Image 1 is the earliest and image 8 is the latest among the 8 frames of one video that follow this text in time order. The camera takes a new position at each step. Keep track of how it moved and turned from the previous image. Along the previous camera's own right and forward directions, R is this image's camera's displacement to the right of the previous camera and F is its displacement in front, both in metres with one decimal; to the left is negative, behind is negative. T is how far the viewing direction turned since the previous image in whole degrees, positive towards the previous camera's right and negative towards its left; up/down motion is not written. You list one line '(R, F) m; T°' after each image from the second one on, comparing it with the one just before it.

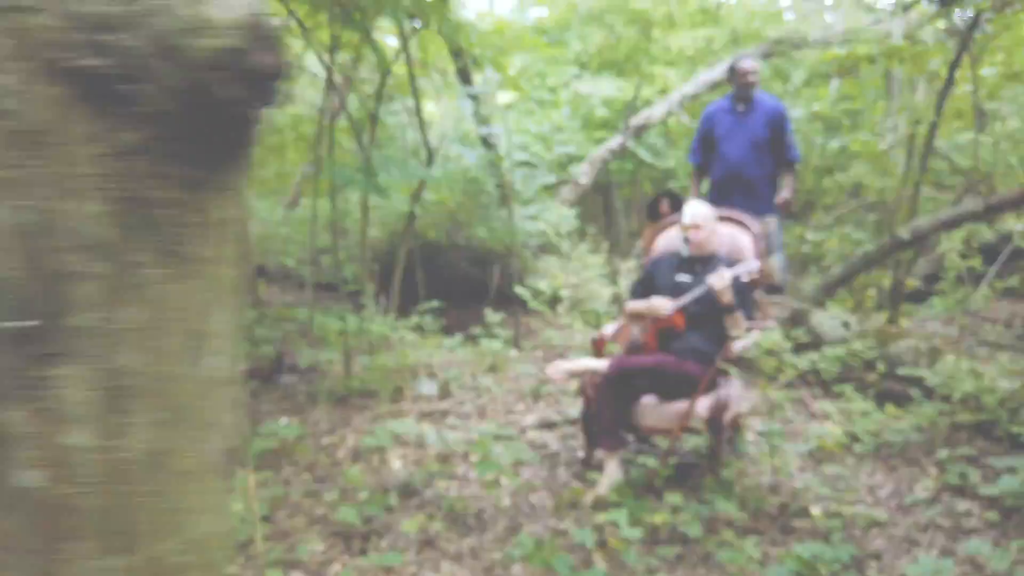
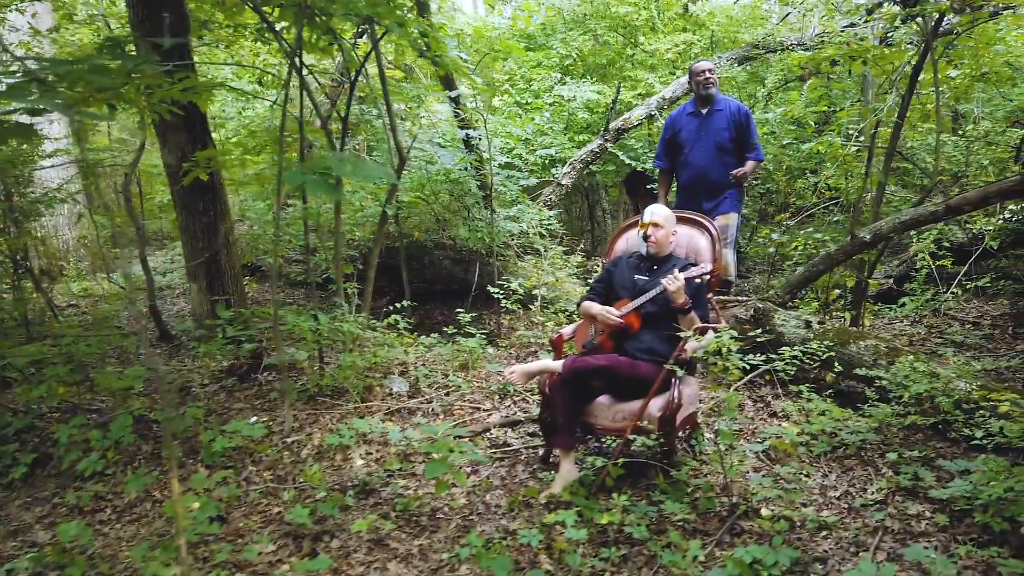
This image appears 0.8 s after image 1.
(+0.2, 0.0) m; 0°
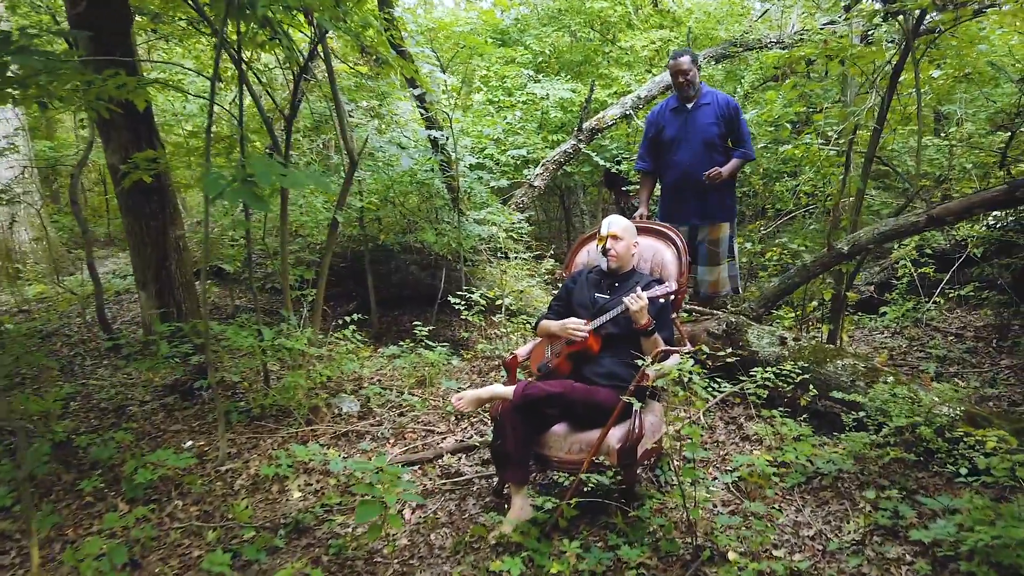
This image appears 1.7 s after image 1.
(+0.1, +0.2) m; +1°
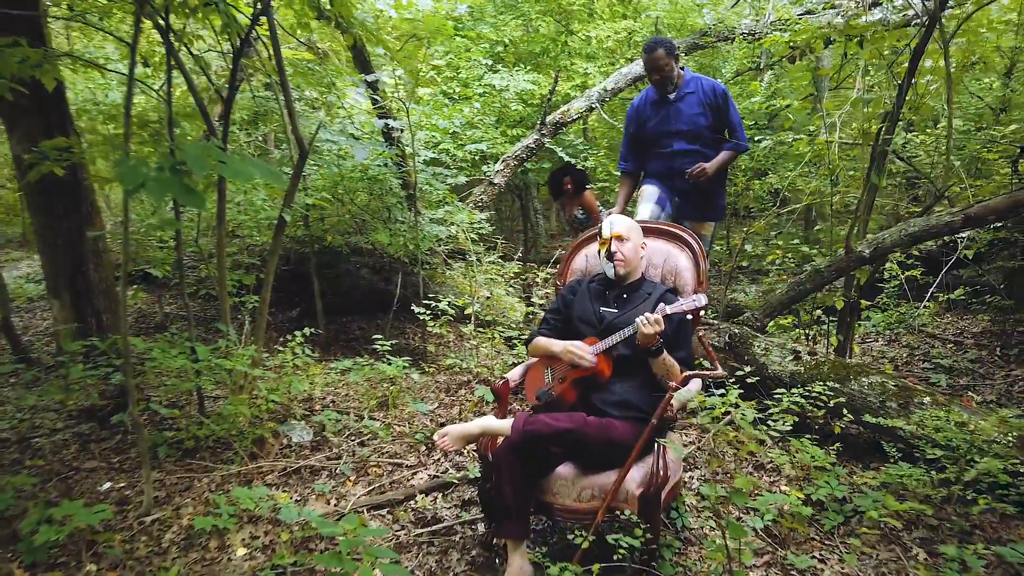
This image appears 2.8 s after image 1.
(-0.2, +0.5) m; +4°
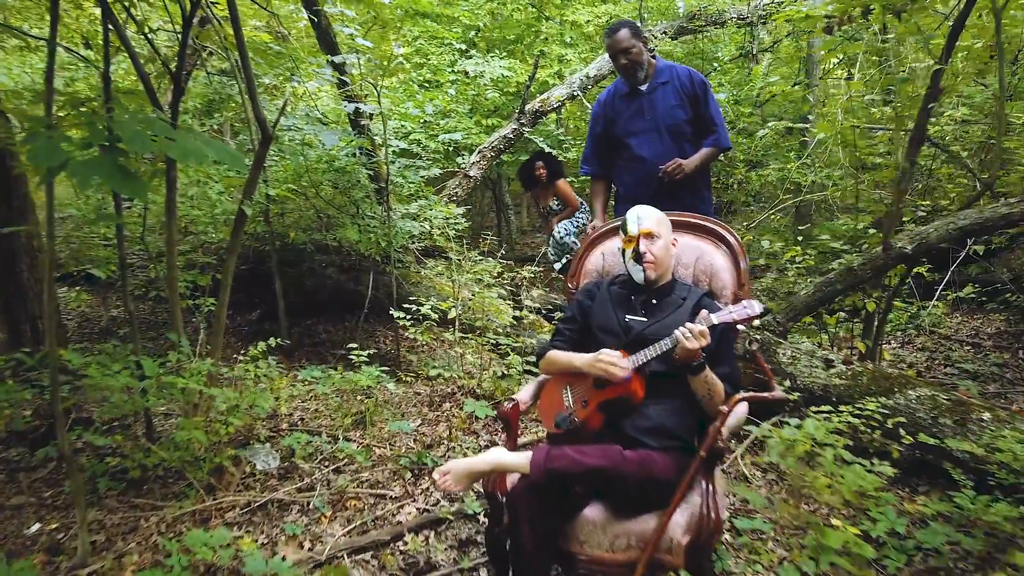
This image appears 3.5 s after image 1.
(-0.1, +0.4) m; +3°
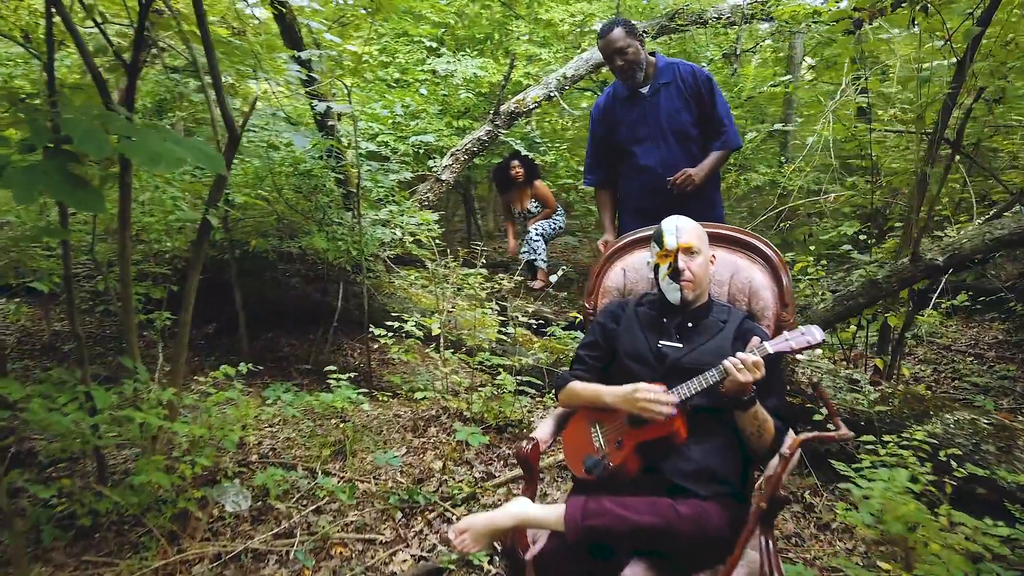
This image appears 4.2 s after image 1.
(-0.1, +0.3) m; +3°
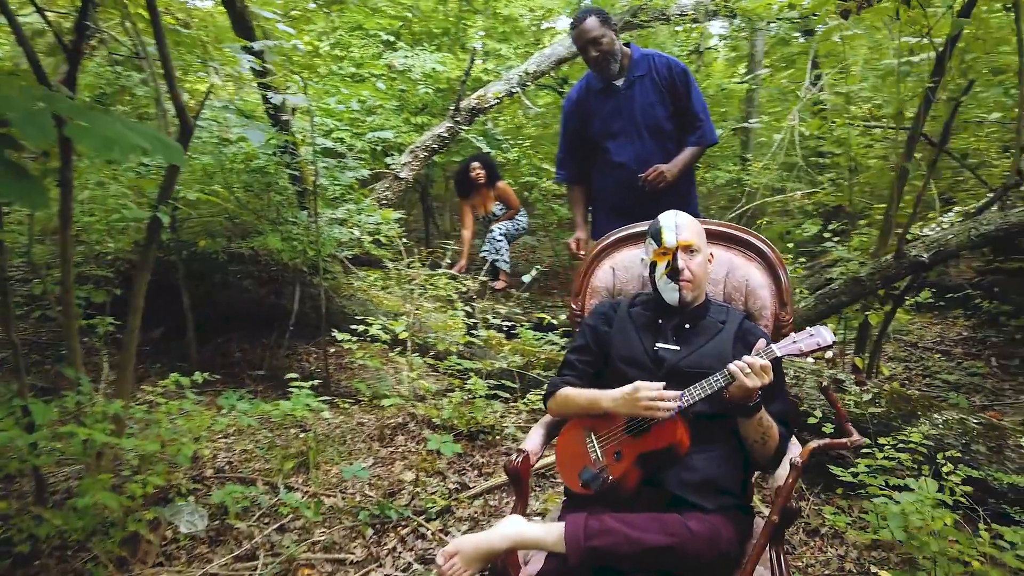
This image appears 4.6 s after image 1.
(-0.1, +0.1) m; +4°
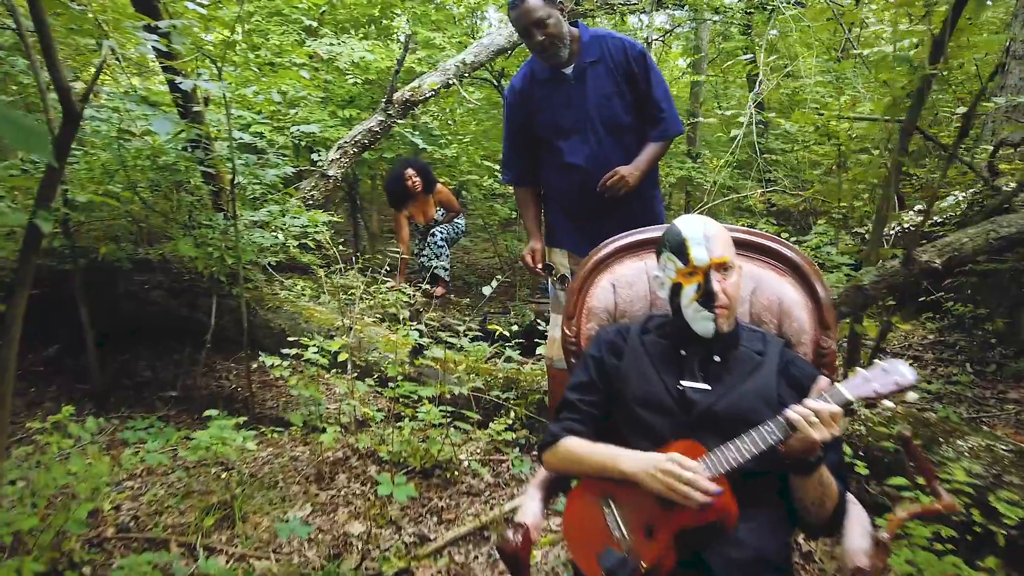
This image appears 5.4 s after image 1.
(-0.1, +0.4) m; +6°
